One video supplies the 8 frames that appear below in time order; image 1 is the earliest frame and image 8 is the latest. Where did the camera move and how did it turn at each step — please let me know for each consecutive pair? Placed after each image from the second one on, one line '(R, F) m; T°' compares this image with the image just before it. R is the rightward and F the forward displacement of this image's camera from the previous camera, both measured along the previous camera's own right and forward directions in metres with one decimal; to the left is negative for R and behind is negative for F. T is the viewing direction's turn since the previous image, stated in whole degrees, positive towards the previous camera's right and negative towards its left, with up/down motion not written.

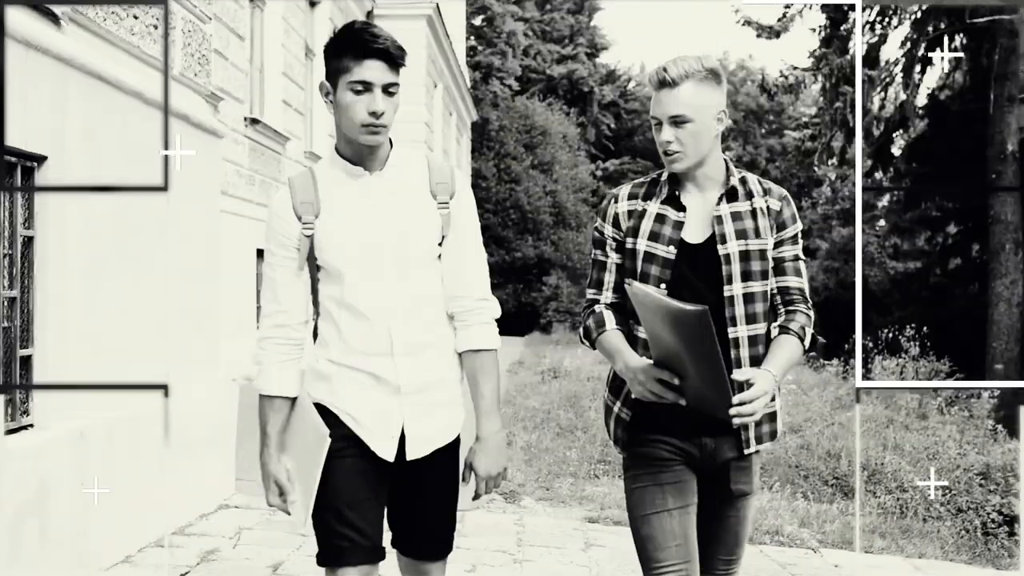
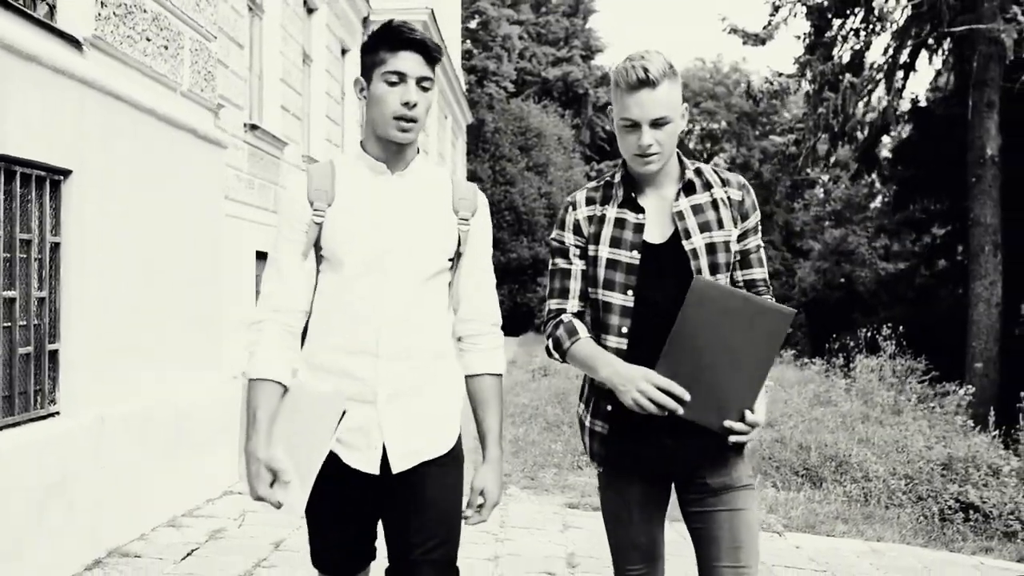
(+0.1, -0.4) m; 0°
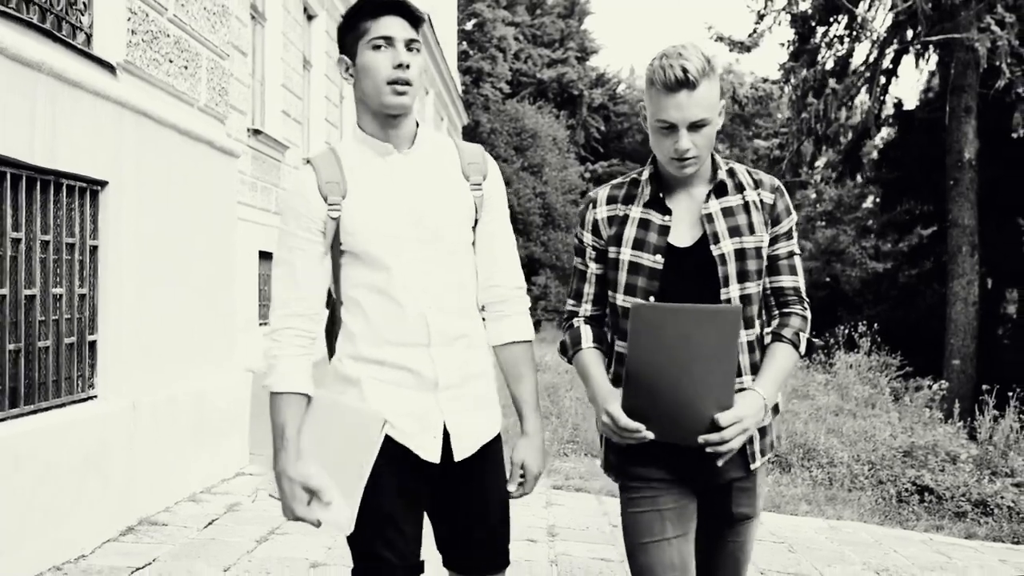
(0.0, -0.6) m; 0°
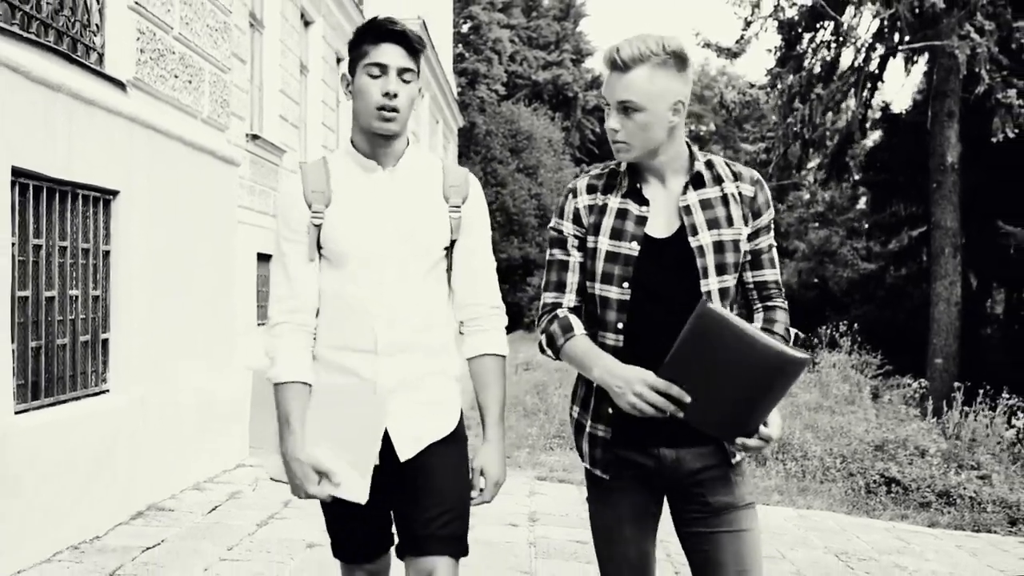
(+0.1, -0.4) m; 0°
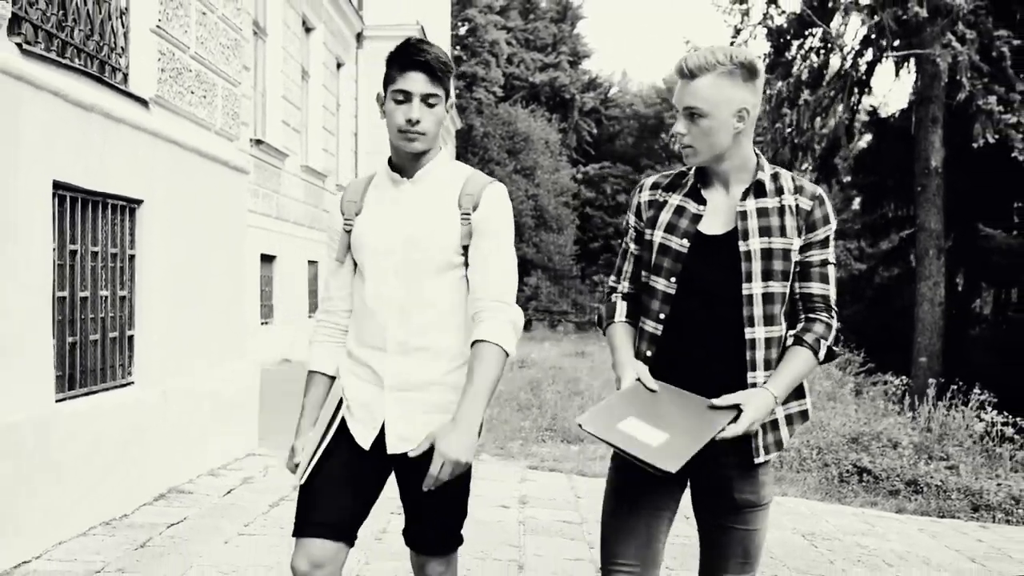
(0.0, -0.5) m; 0°
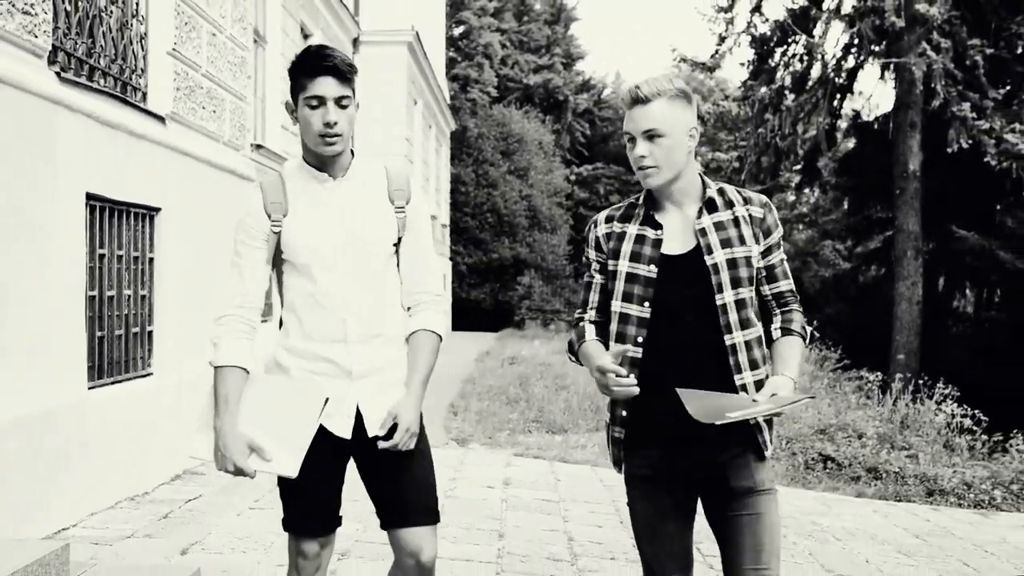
(+0.1, -0.6) m; 0°
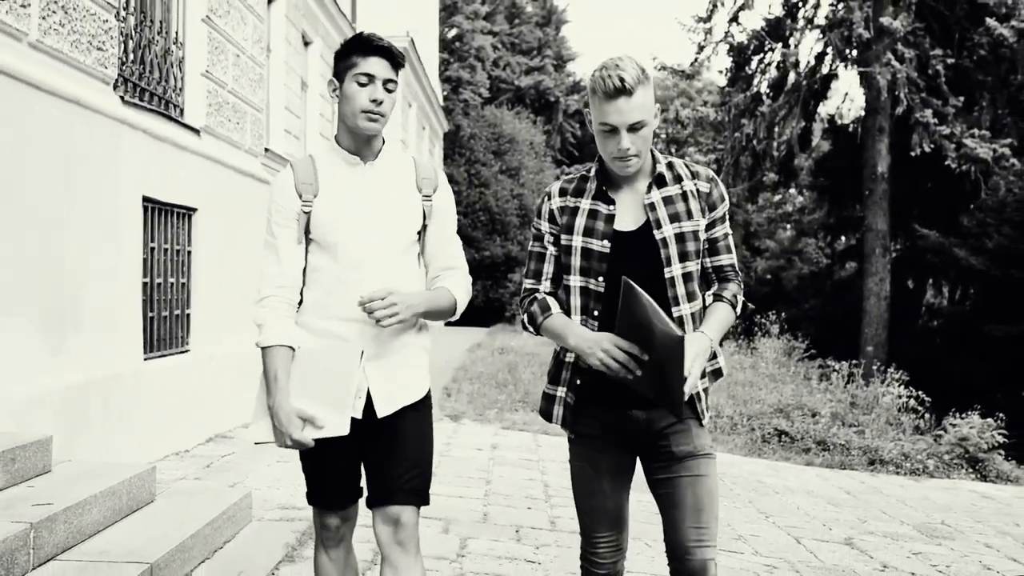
(0.0, -1.1) m; 0°
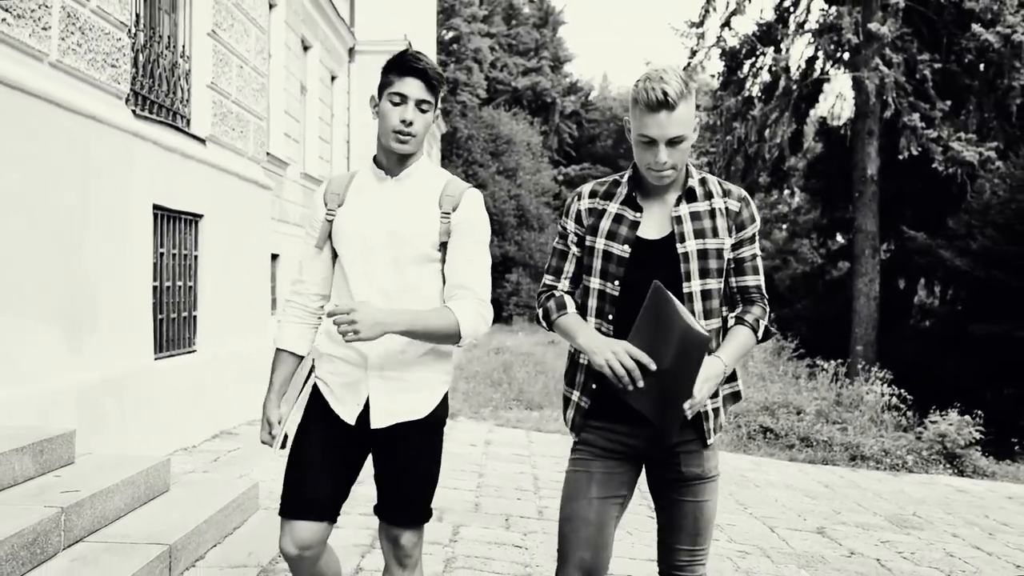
(0.0, -0.3) m; 0°
